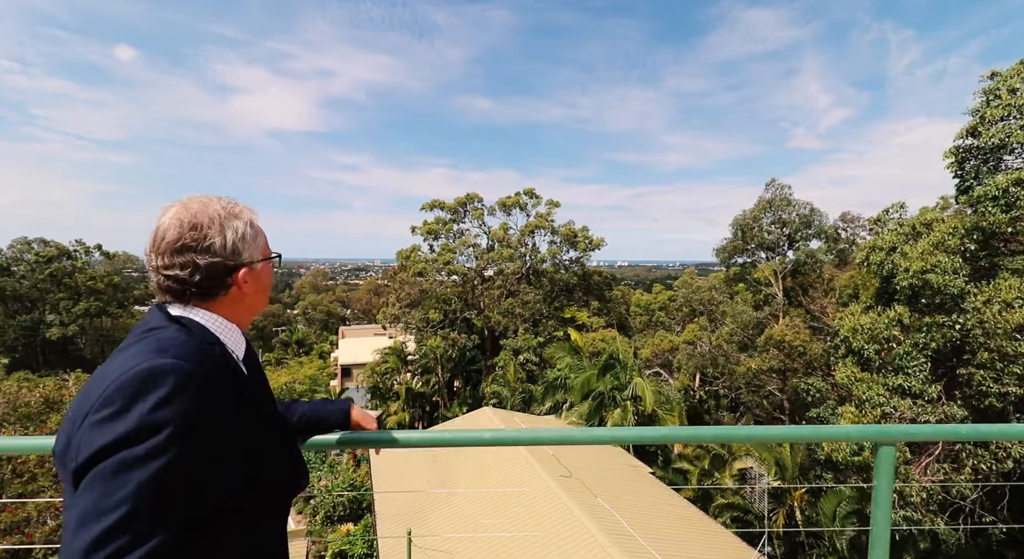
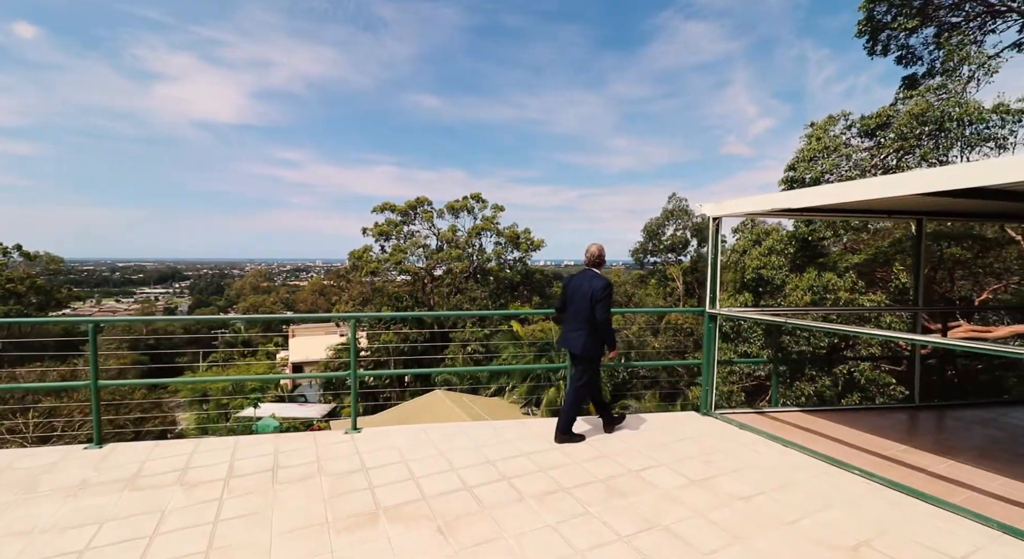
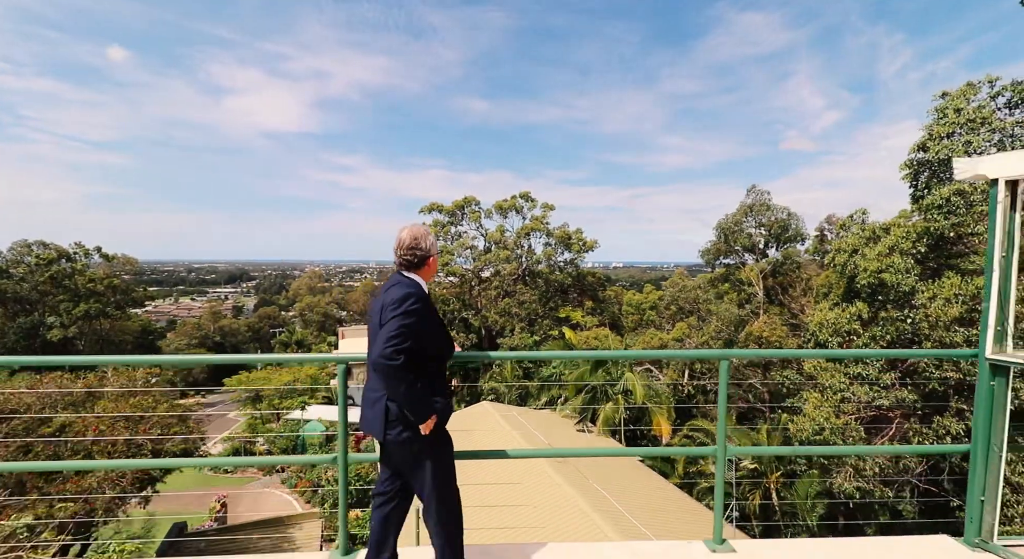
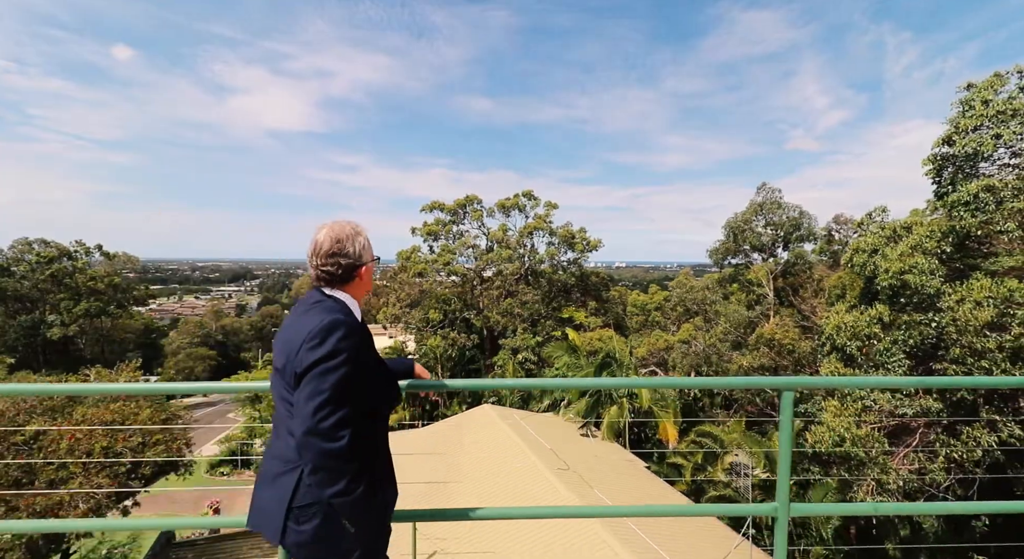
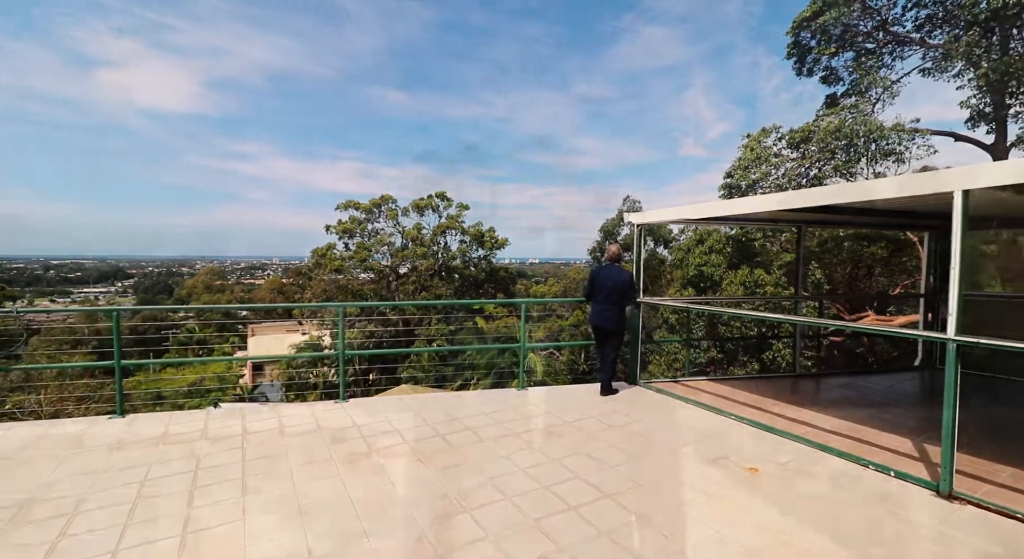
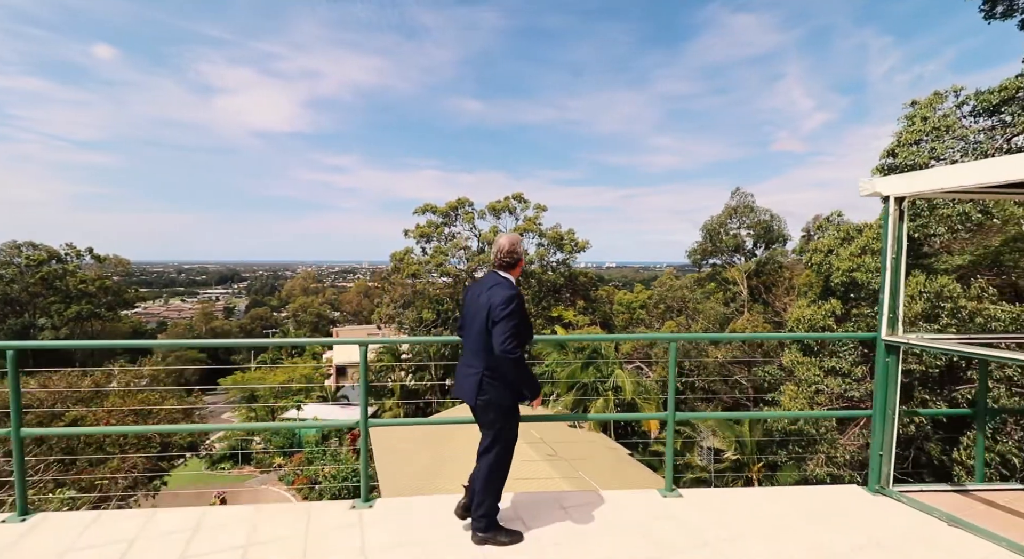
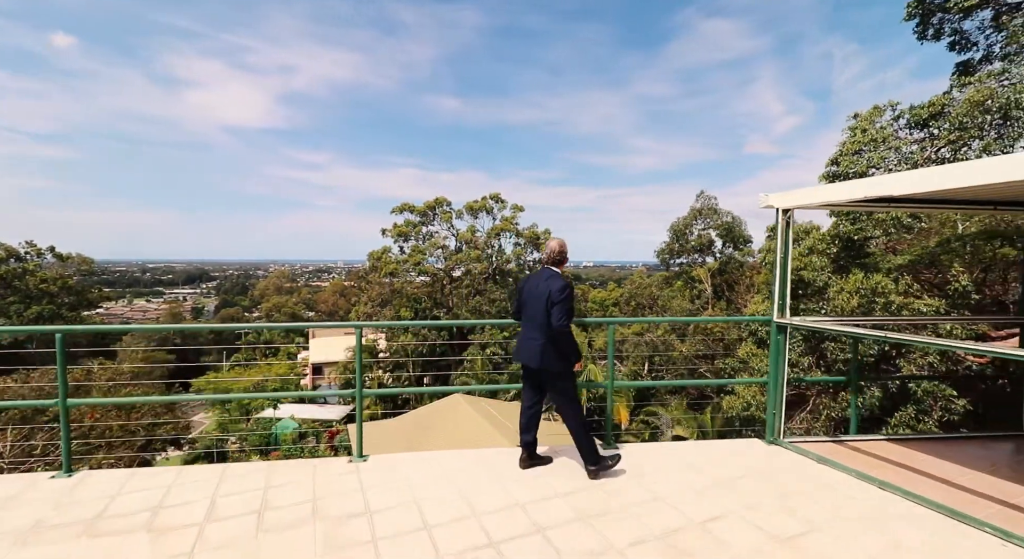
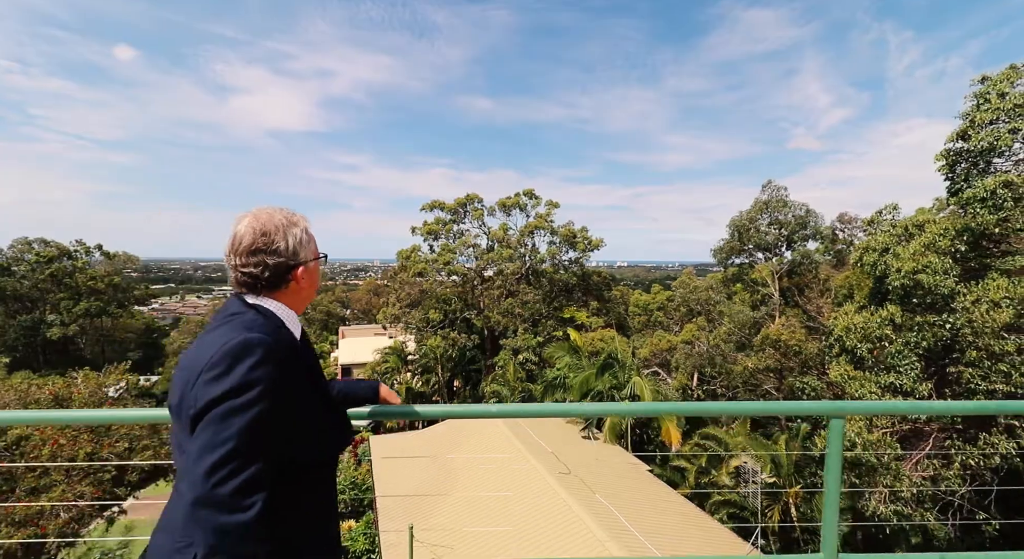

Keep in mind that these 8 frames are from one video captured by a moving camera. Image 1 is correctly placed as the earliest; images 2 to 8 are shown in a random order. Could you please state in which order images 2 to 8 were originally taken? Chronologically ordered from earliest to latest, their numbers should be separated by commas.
8, 4, 3, 6, 7, 2, 5
